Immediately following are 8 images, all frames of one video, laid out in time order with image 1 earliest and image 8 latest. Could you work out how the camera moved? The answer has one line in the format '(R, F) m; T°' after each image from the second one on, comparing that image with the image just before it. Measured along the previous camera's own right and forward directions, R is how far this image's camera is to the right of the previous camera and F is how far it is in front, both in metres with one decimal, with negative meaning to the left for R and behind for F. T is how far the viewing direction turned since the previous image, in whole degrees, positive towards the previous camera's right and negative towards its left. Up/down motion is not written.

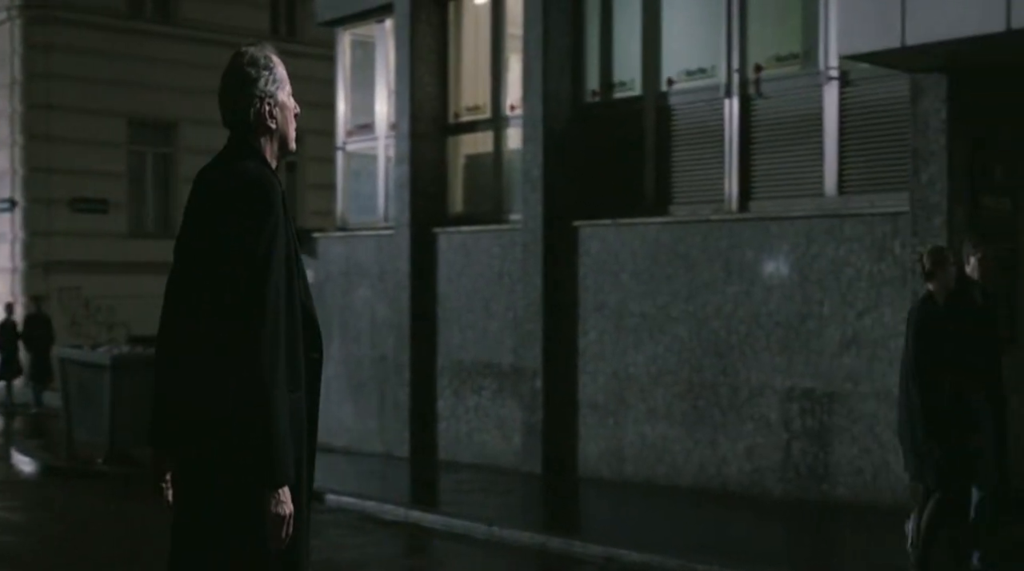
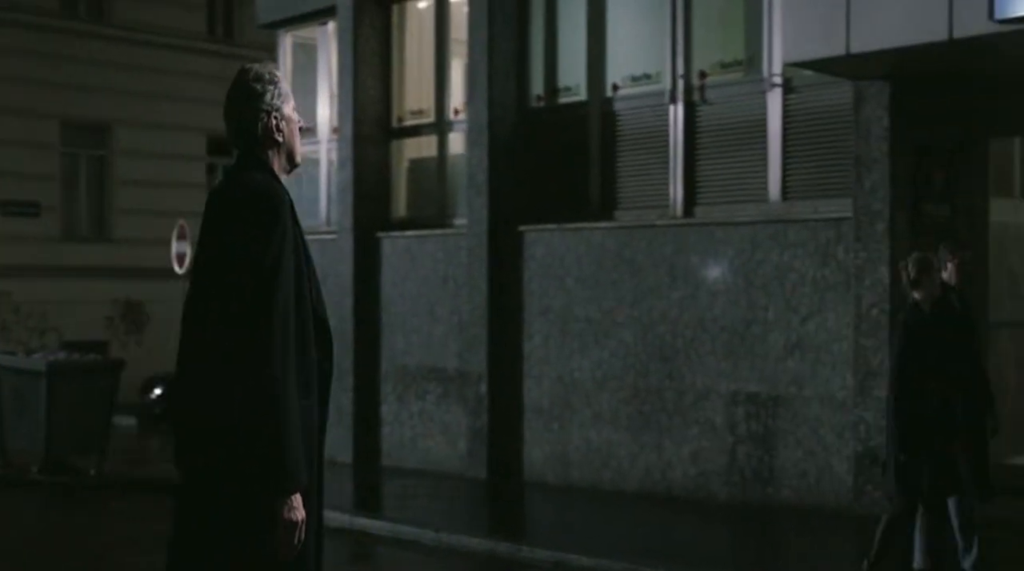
(-0.1, 0.0) m; +3°
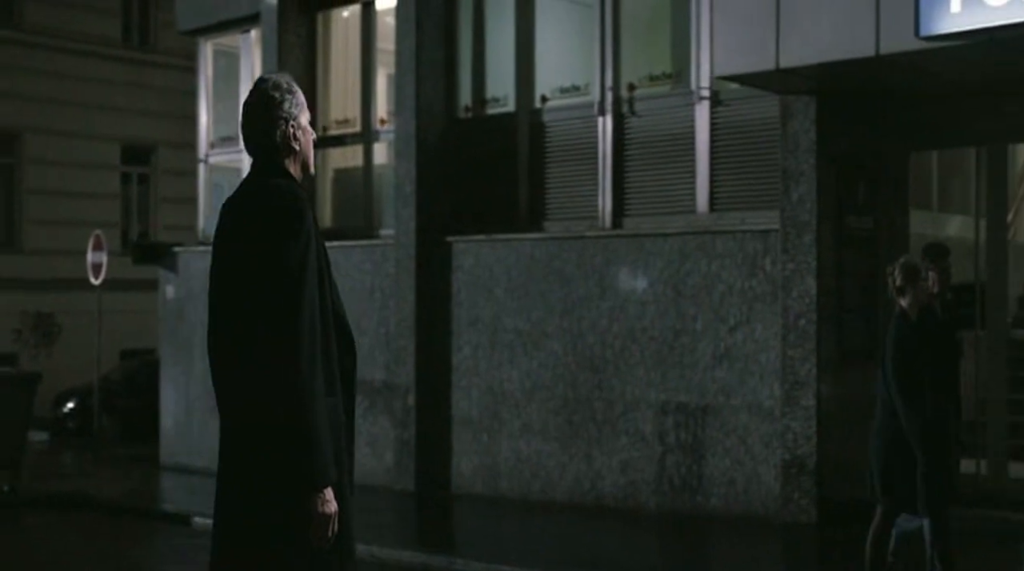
(-0.2, 0.0) m; +4°
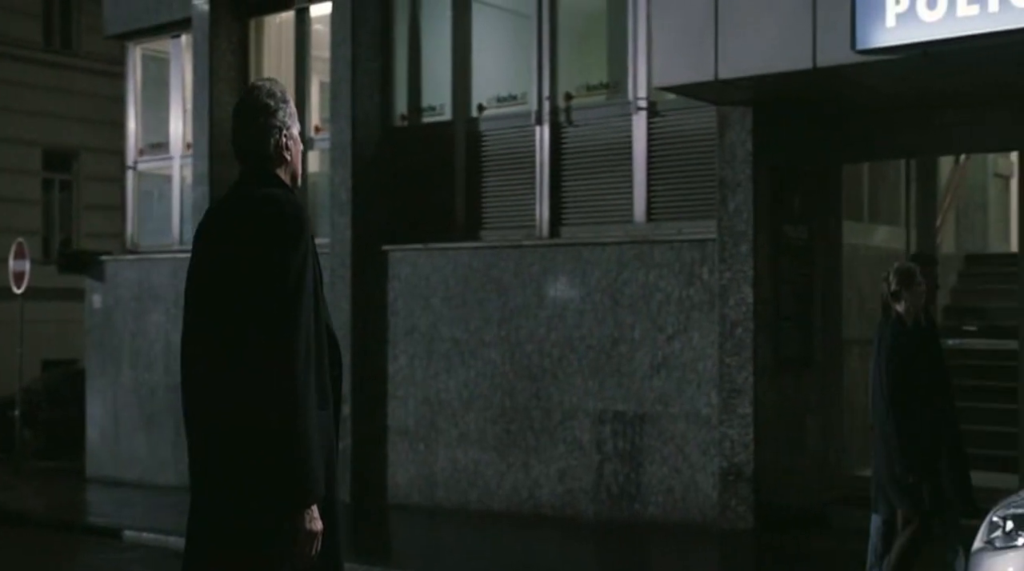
(-0.2, 0.0) m; +4°
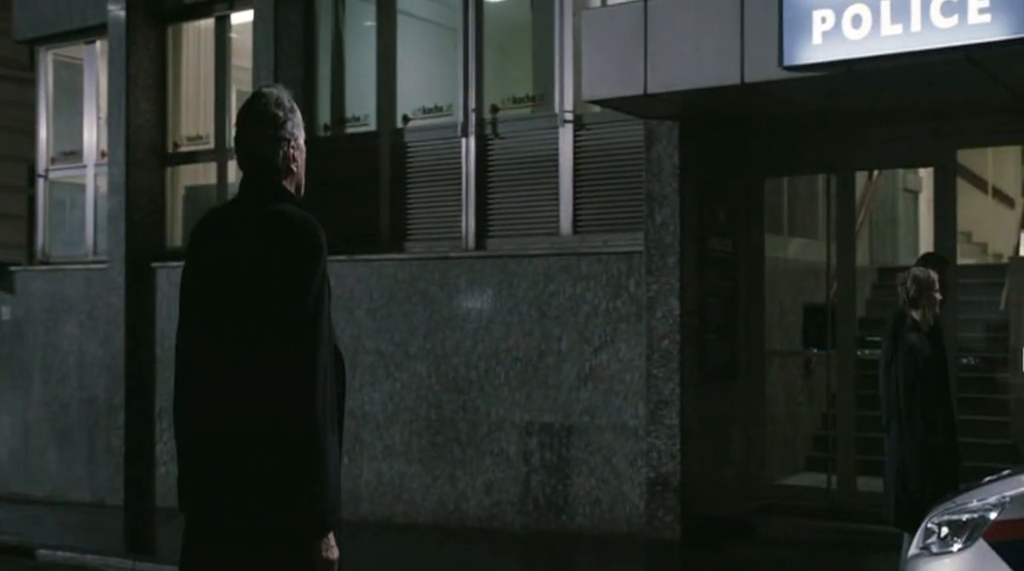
(-0.3, 0.0) m; +5°
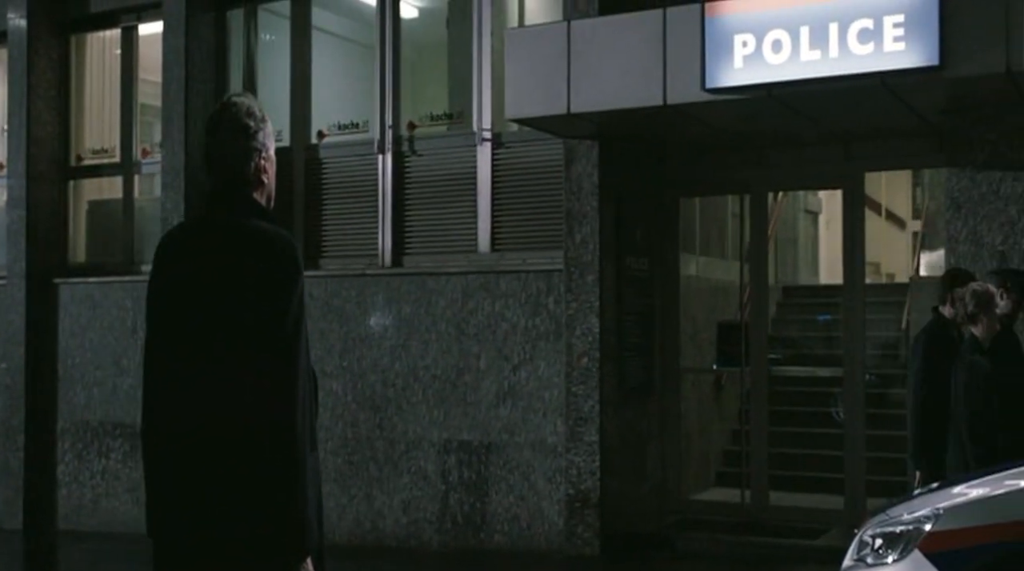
(-0.5, 0.0) m; +6°
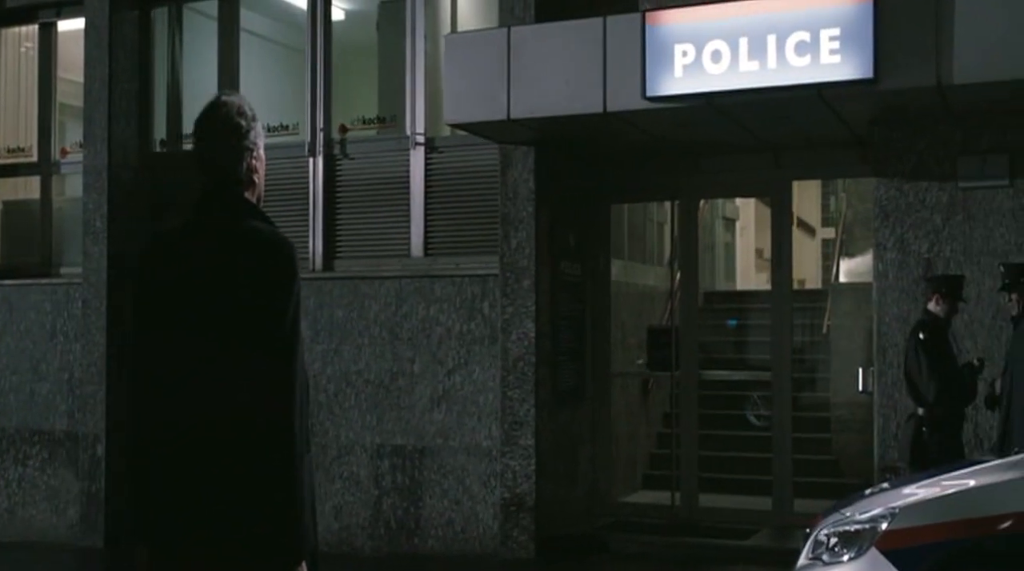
(-0.6, 0.0) m; +6°
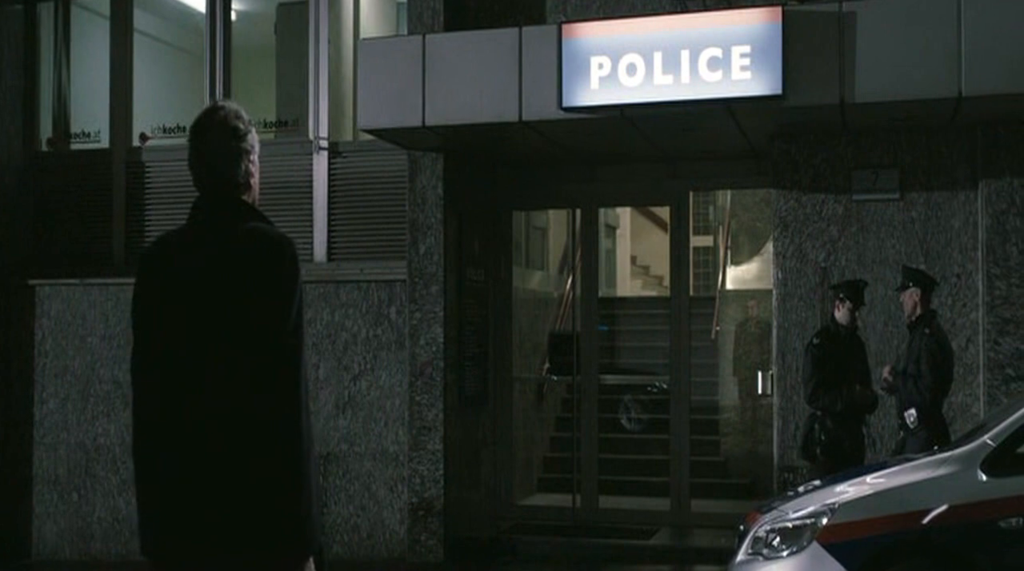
(-1.1, 0.0) m; +9°
